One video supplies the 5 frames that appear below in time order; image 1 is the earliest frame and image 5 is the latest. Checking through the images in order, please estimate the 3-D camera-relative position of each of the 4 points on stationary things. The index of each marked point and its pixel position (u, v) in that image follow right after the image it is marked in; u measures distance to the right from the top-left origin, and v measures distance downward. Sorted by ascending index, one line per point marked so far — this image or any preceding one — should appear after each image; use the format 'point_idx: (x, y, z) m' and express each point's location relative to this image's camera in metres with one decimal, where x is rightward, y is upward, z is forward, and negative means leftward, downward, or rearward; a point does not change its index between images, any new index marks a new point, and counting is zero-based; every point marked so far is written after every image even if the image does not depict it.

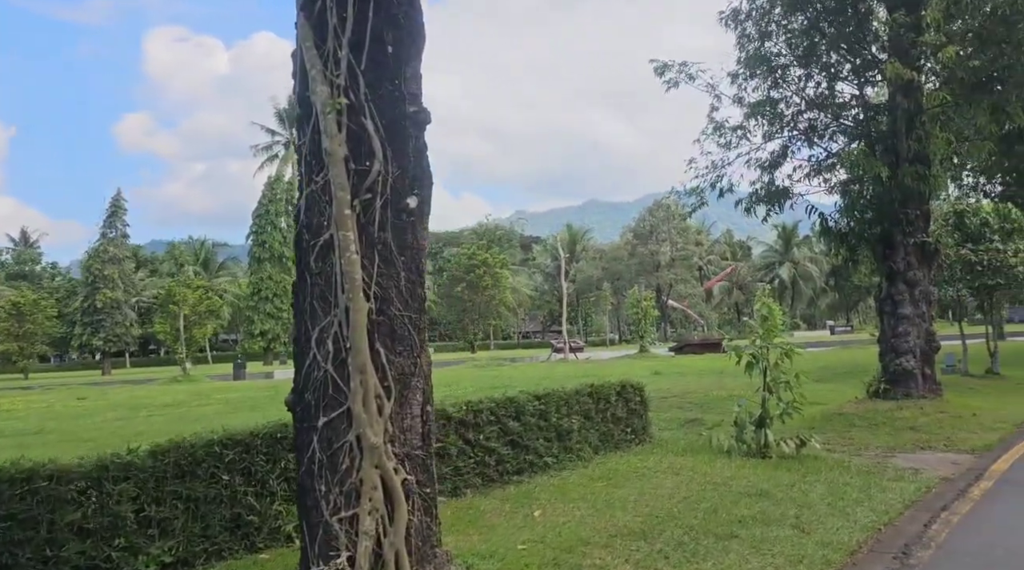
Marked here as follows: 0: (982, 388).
0: (+8.7, -2.0, +15.4) m
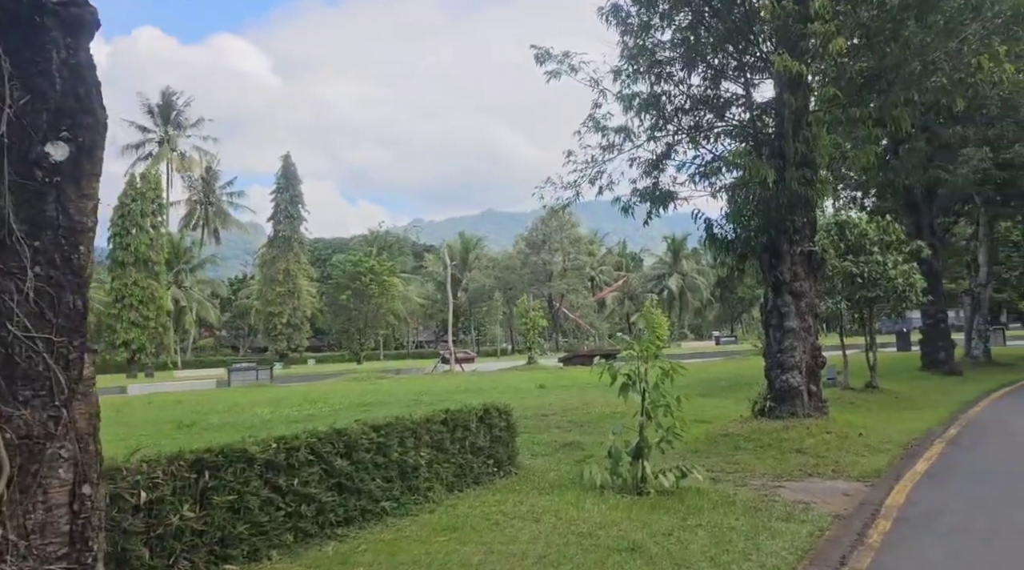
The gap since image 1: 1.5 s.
0: (+6.4, -2.2, +15.1) m
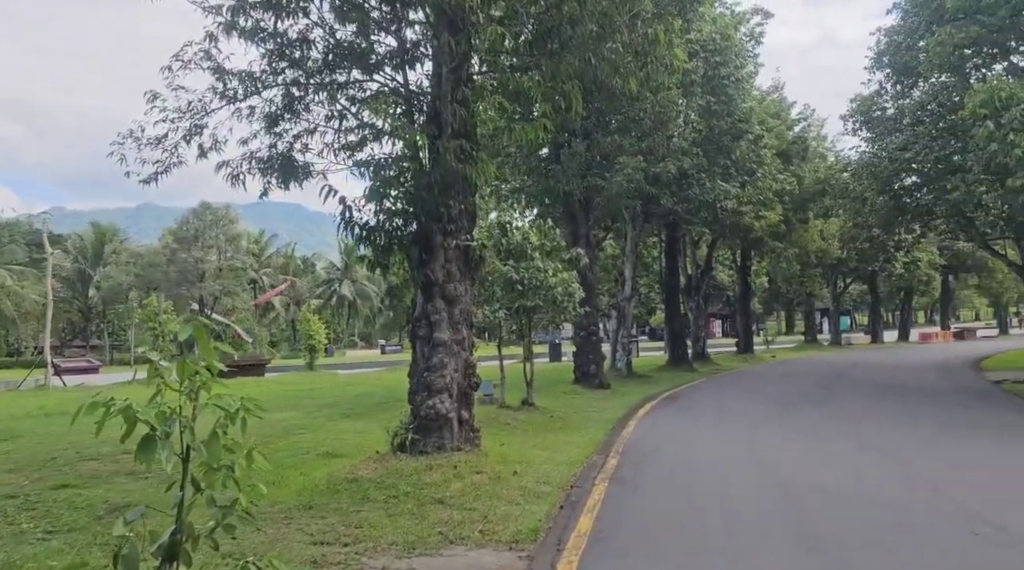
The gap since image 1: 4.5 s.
0: (+0.1, -2.3, +13.6) m
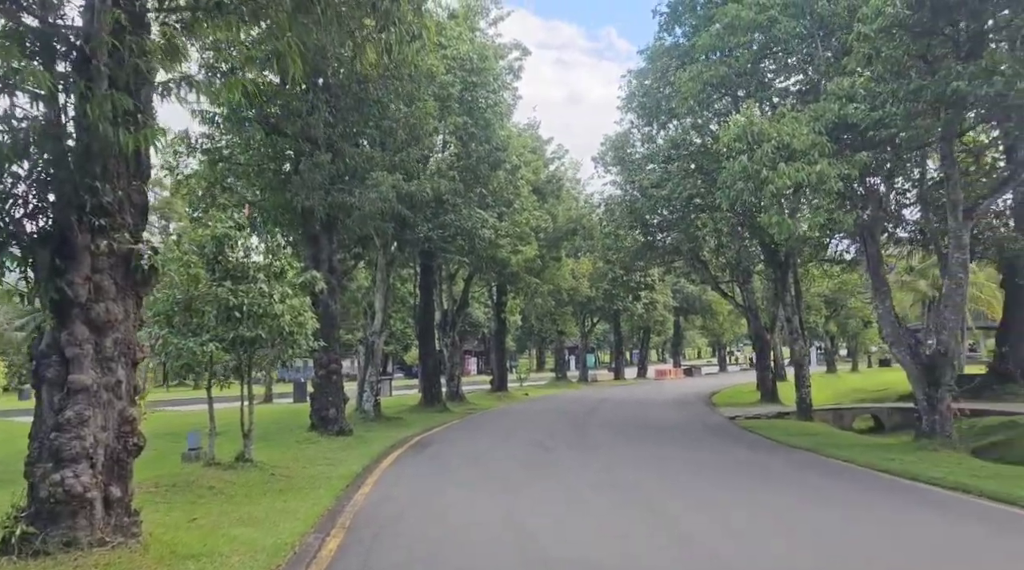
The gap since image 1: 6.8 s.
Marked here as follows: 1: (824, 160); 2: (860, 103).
0: (-3.7, -2.6, +10.7) m
1: (+5.6, +2.3, +15.0) m
2: (+6.5, +3.4, +15.4) m
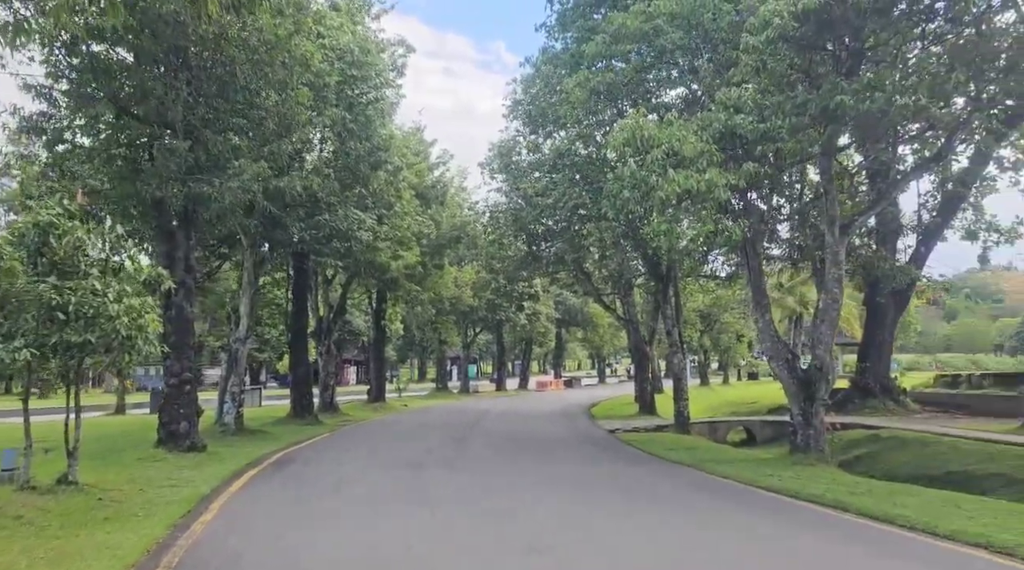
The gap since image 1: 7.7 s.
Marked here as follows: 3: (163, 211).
0: (-5.3, -2.6, +9.1) m
1: (+3.5, +2.1, +14.7) m
2: (+4.3, +3.1, +15.2) m
3: (-7.1, +1.4, +16.9) m
